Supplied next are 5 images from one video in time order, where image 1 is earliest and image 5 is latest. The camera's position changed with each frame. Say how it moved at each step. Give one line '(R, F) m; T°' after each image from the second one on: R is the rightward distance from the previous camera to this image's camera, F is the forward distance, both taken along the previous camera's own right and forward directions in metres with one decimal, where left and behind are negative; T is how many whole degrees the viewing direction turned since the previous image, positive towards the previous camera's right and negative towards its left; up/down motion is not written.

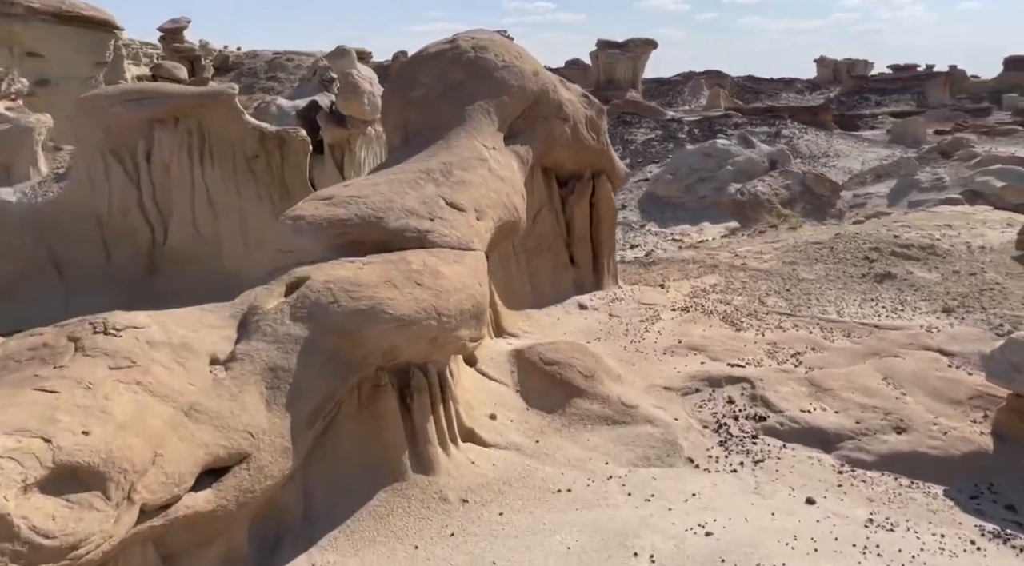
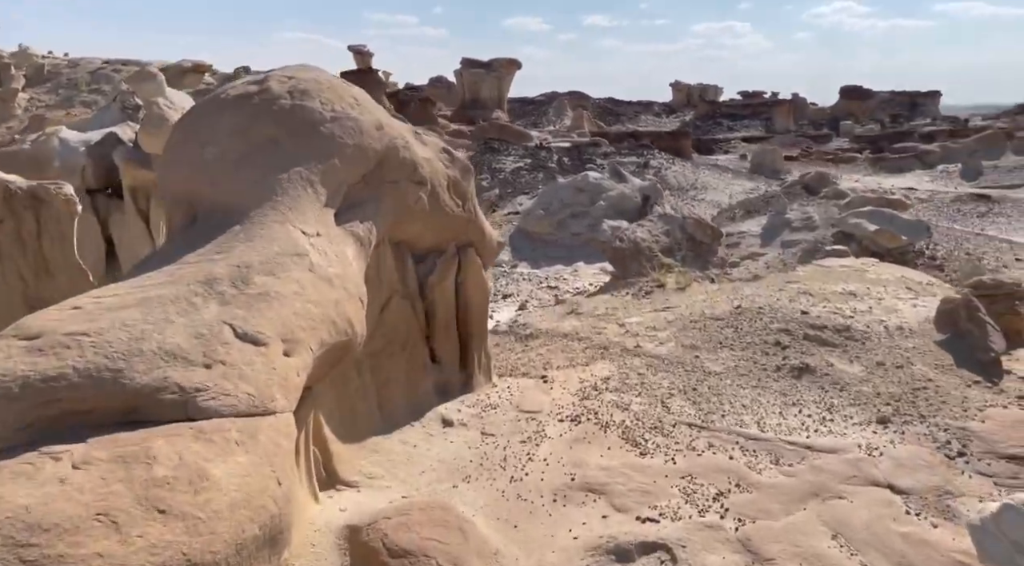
(+0.1, +1.1) m; +10°
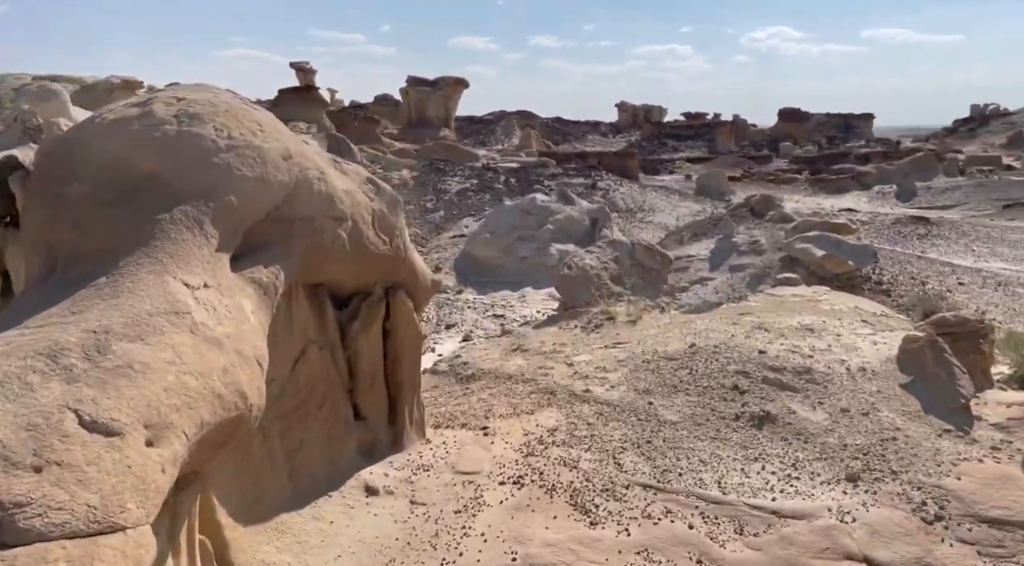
(+0.1, +0.4) m; +4°
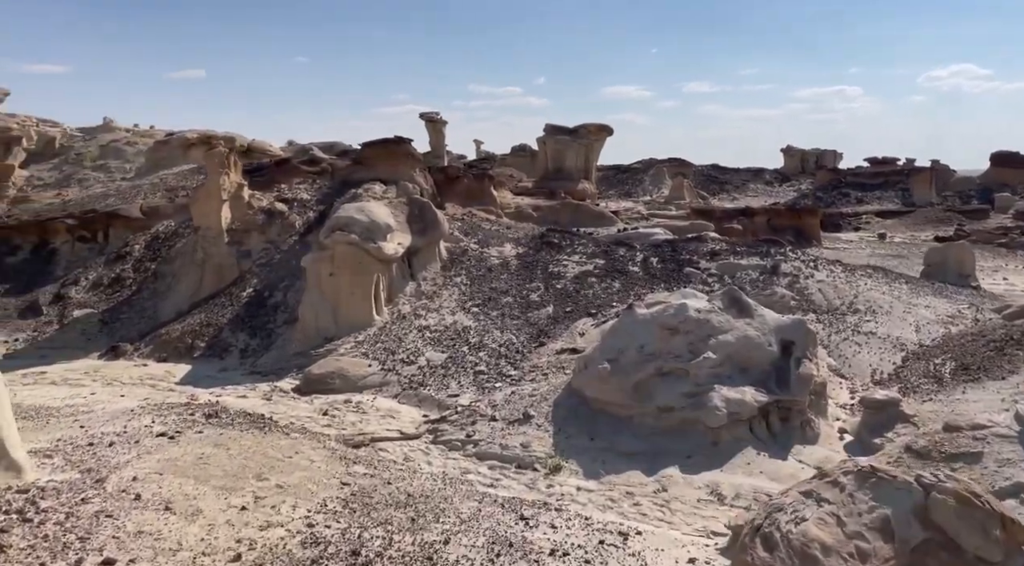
(+0.1, +4.7) m; -11°
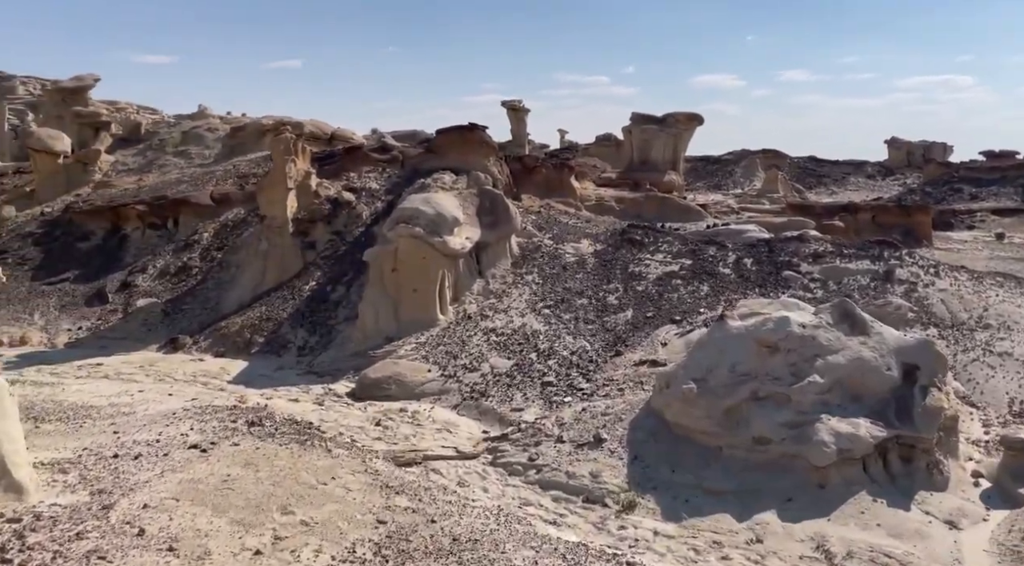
(+0.1, +0.9) m; -6°
